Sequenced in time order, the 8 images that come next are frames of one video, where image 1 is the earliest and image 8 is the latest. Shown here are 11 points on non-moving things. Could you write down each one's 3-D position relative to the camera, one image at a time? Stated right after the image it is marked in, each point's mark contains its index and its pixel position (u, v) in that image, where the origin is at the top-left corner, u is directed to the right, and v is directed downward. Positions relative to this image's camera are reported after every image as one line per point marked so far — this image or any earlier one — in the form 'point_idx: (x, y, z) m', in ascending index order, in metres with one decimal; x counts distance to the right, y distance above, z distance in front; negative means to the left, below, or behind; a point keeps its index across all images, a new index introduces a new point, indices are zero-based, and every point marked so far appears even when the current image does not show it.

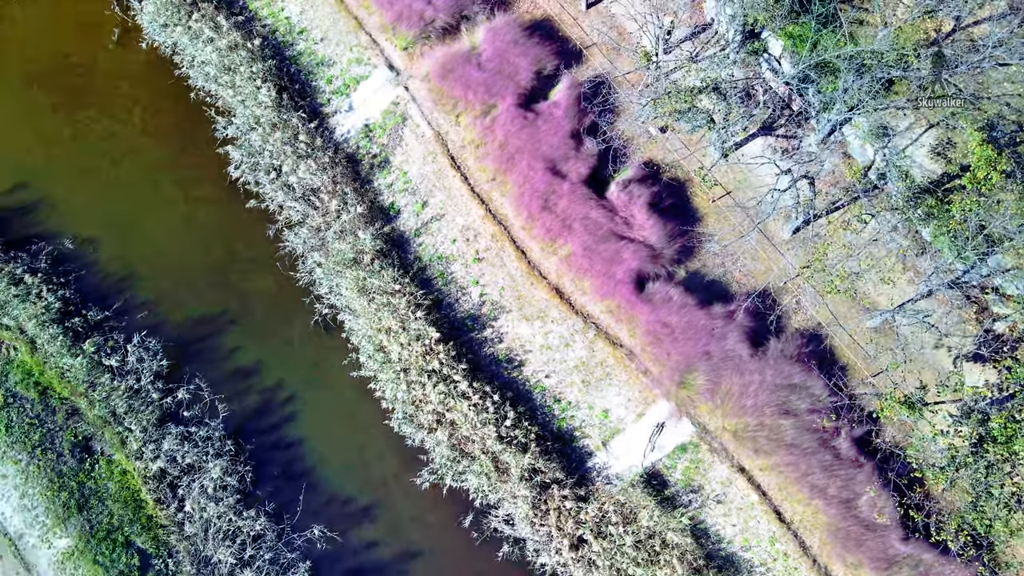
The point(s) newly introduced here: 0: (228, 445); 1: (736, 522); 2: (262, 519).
0: (-5.6, -3.1, +14.4) m
1: (+4.0, -4.4, +13.5) m
2: (-4.7, -4.4, +14.0) m
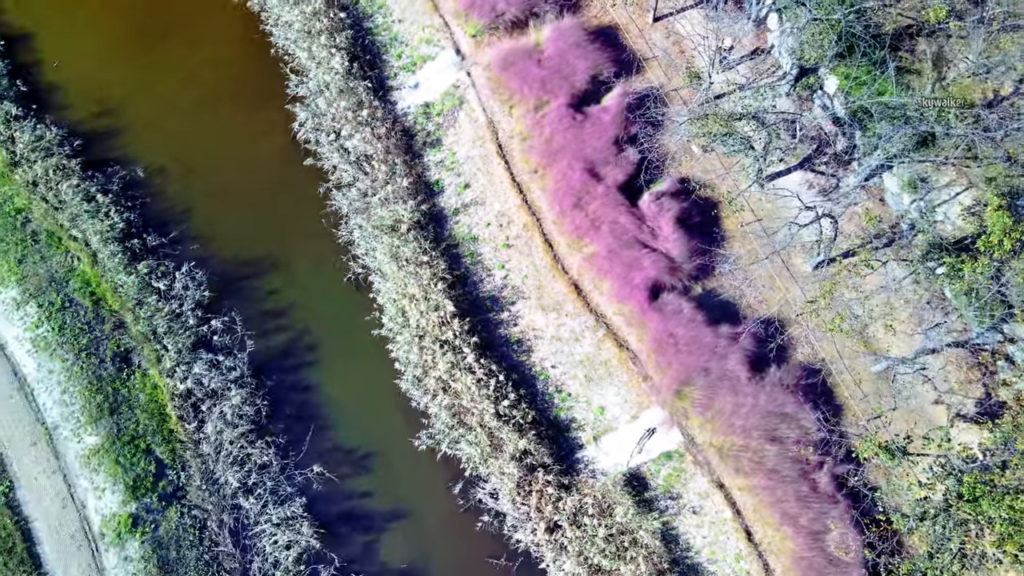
0: (-5.5, -1.9, +15.5) m
1: (+3.6, -4.7, +14.0) m
2: (-5.0, -3.4, +15.1) m
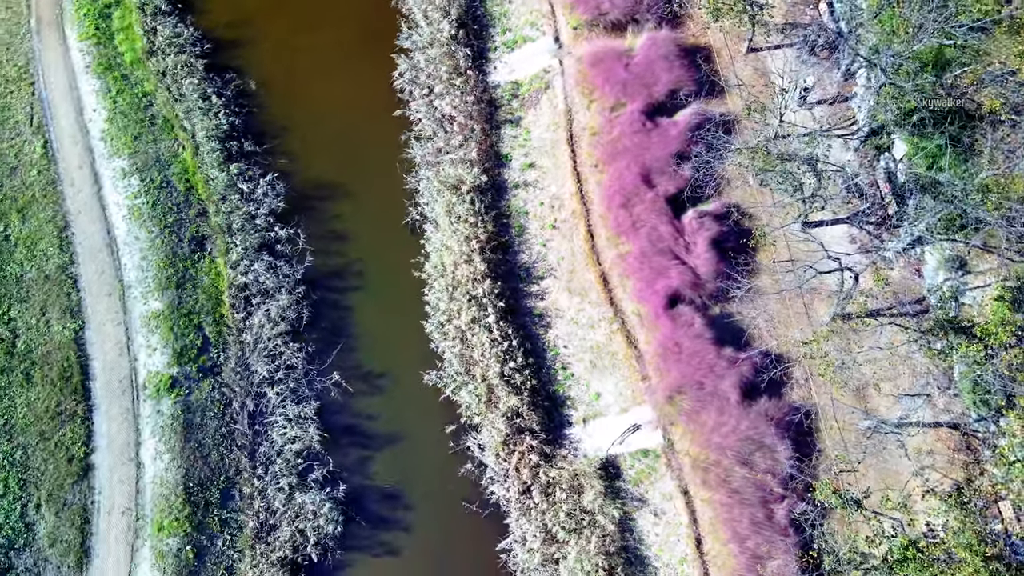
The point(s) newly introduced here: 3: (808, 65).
0: (-5.0, 0.0, +17.3) m
1: (+2.9, -5.0, +14.9) m
2: (-4.9, -1.5, +16.8) m
3: (+6.7, +5.0, +16.4) m
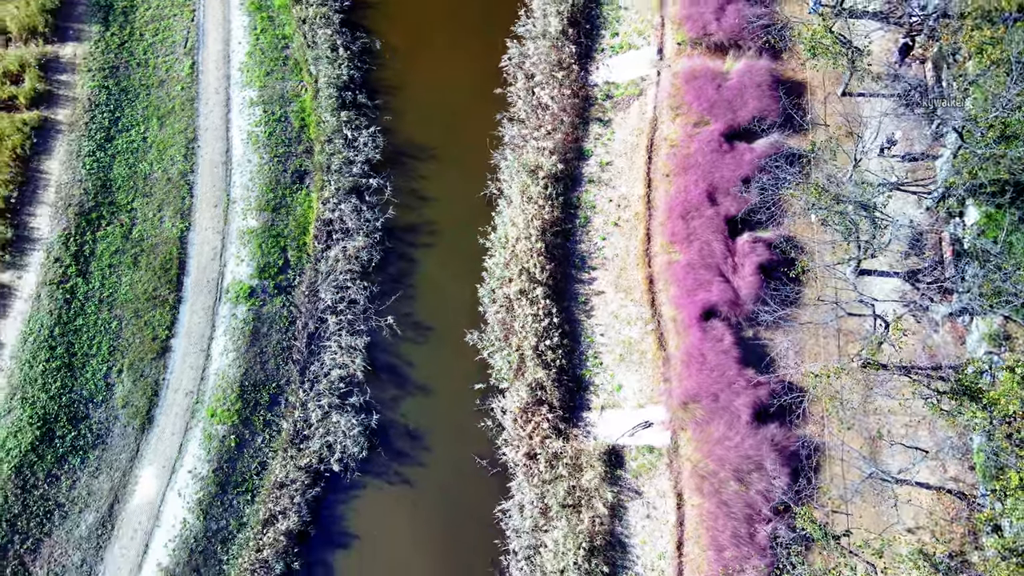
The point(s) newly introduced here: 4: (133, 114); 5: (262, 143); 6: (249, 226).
0: (-3.5, +1.4, +18.9) m
1: (+2.8, -5.1, +15.6) m
2: (-3.8, -0.1, +18.5) m
3: (+8.8, +3.9, +16.6) m
4: (-10.1, +4.7, +19.6) m
5: (-6.7, +3.9, +19.5) m
6: (-6.8, +1.6, +19.0) m
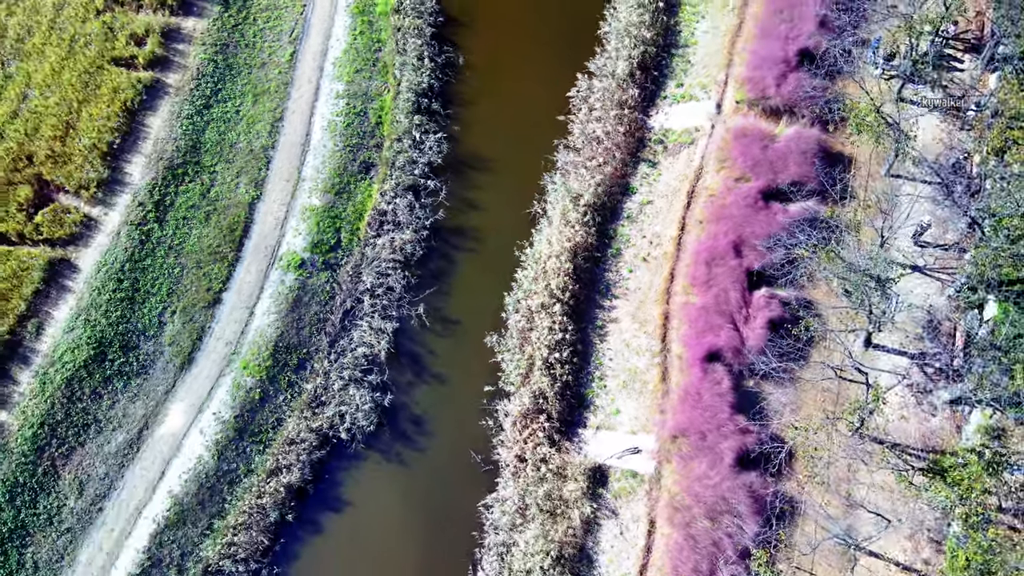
0: (-2.4, +1.6, +20.3) m
1: (+2.3, -5.7, +16.2) m
2: (-3.0, +0.2, +19.8) m
3: (+9.9, +1.9, +17.0) m
4: (-8.3, +6.0, +21.7) m
5: (-5.0, +4.6, +21.3) m
6: (-5.7, +2.4, +20.7) m
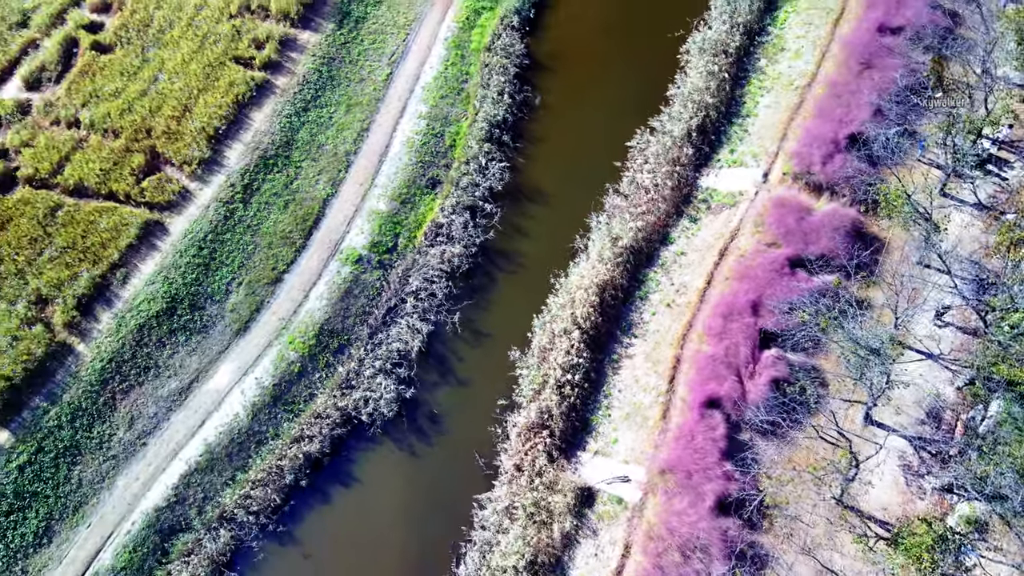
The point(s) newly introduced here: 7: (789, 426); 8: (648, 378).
0: (-1.2, +1.3, +22.0) m
1: (+1.8, -6.5, +17.1) m
2: (-2.0, 0.0, +21.5) m
3: (+10.6, -0.2, +17.5) m
4: (-6.1, +6.4, +24.2) m
5: (-3.1, +4.5, +23.4) m
6: (-4.2, +2.5, +22.8) m
7: (+6.5, -3.3, +17.1) m
8: (+3.5, -2.3, +18.5) m
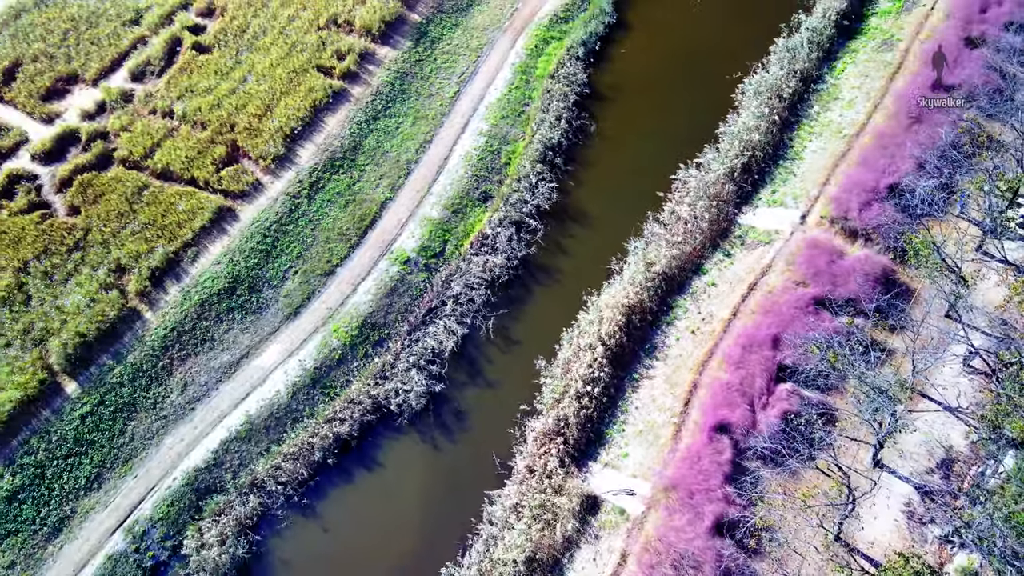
0: (+0.1, +0.9, +23.1) m
1: (+1.9, -6.9, +17.7) m
2: (-1.0, -0.2, +22.7) m
3: (+11.3, -1.6, +17.6) m
4: (-4.1, +6.4, +25.9) m
5: (-1.4, +4.3, +24.8) m
6: (-2.7, +2.5, +24.2) m
7: (+6.8, -4.1, +17.5) m
8: (+4.0, -2.9, +19.2) m
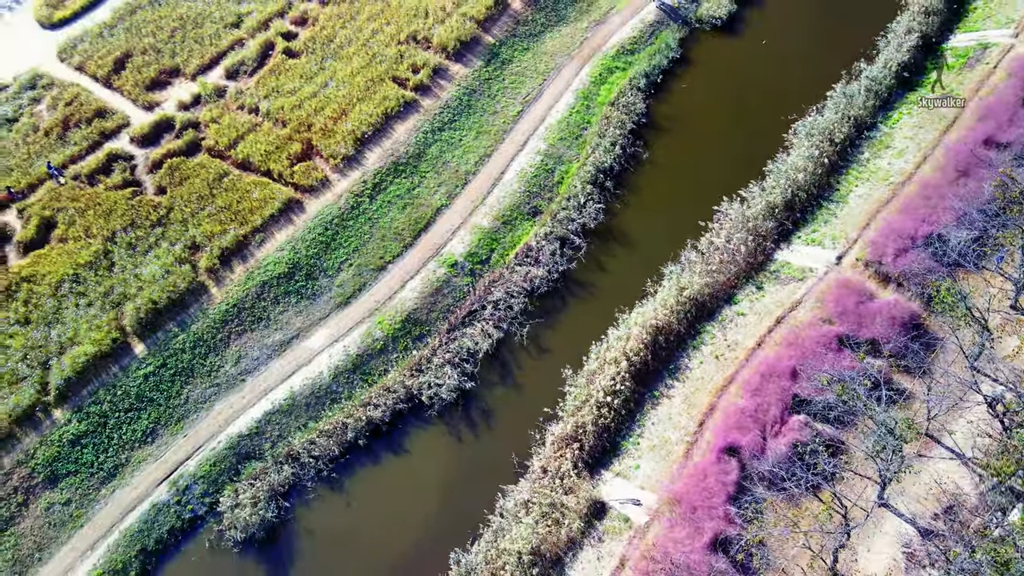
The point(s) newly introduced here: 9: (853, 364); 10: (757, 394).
0: (+1.4, +0.6, +24.3) m
1: (+1.9, -7.2, +18.5) m
2: (+0.2, -0.5, +23.8) m
3: (+11.8, -2.8, +17.7) m
4: (-1.9, +6.3, +27.5) m
5: (+0.4, +4.0, +26.1) m
6: (-1.1, +2.3, +25.6) m
7: (+7.1, -5.0, +17.9) m
8: (+4.6, -3.5, +19.9) m
9: (+9.0, -1.9, +19.0) m
10: (+6.5, -2.8, +19.1) m
